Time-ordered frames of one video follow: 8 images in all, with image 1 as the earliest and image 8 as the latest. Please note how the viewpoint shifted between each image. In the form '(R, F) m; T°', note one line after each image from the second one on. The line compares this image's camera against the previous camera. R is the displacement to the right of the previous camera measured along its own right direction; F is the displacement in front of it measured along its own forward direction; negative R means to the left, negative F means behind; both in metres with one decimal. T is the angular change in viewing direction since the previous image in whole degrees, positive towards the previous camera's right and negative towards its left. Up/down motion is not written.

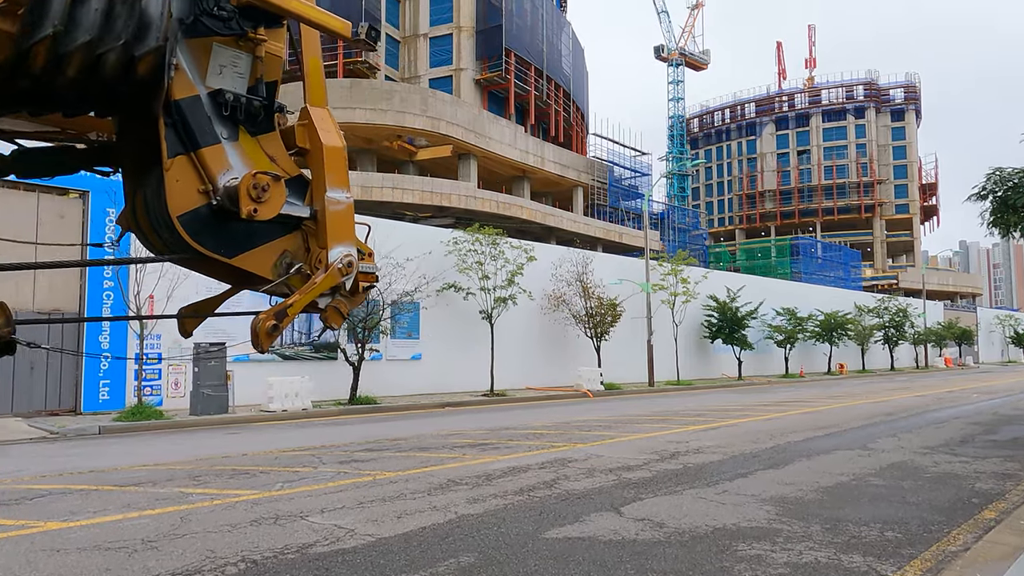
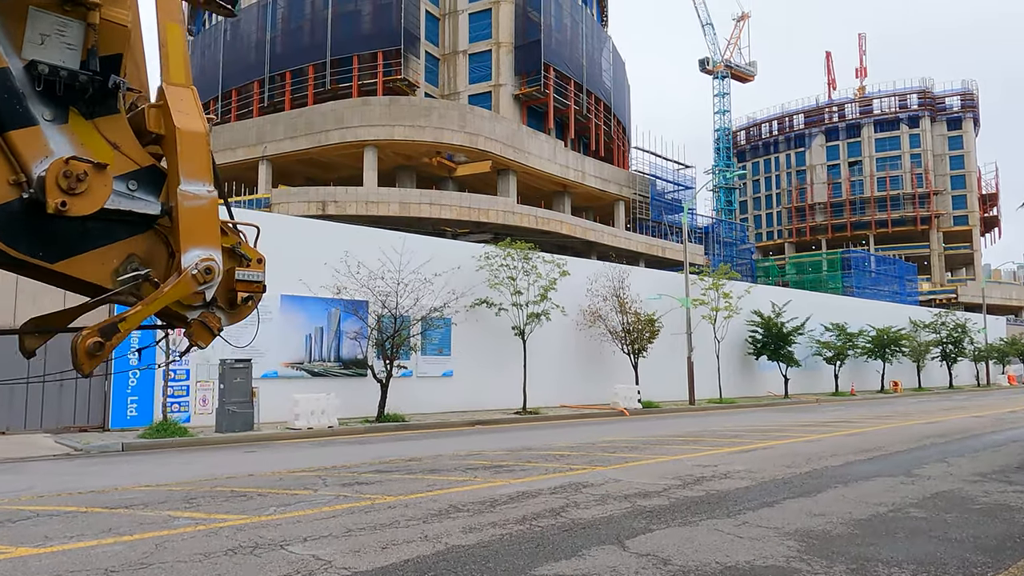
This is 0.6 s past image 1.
(+0.5, +0.5) m; -4°
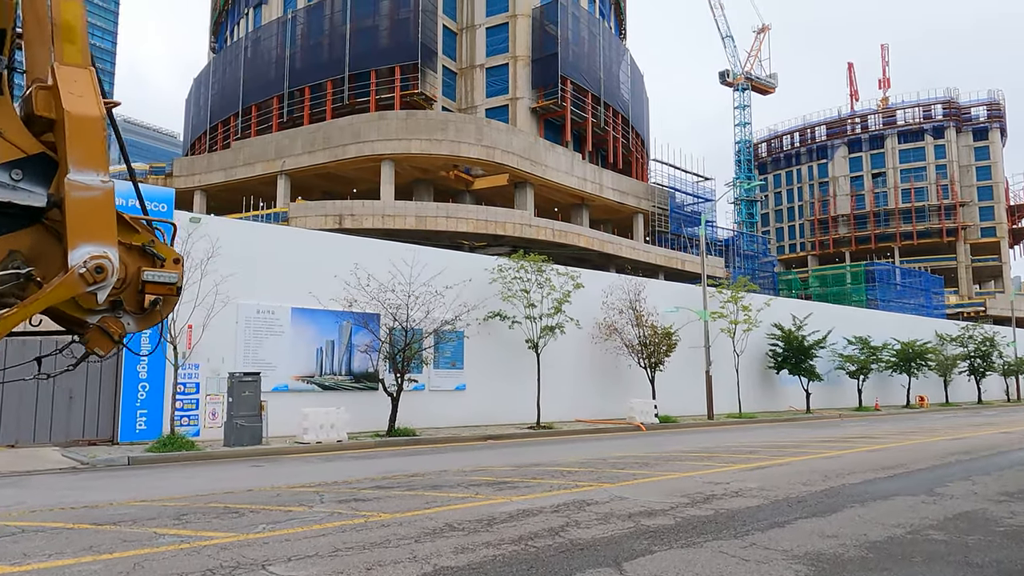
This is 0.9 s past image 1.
(+0.2, +0.3) m; -2°
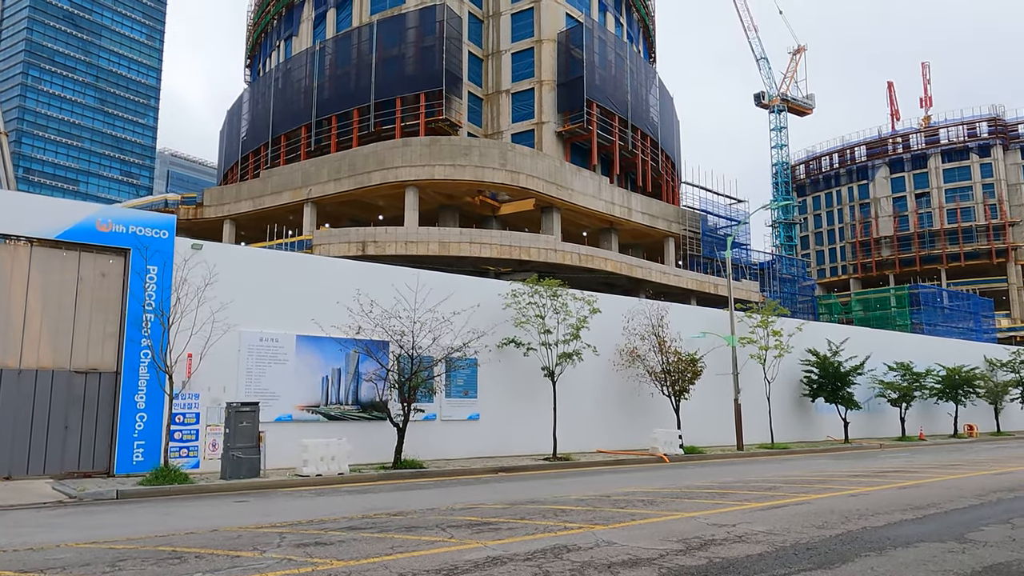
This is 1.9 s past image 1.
(+0.7, +0.8) m; -3°
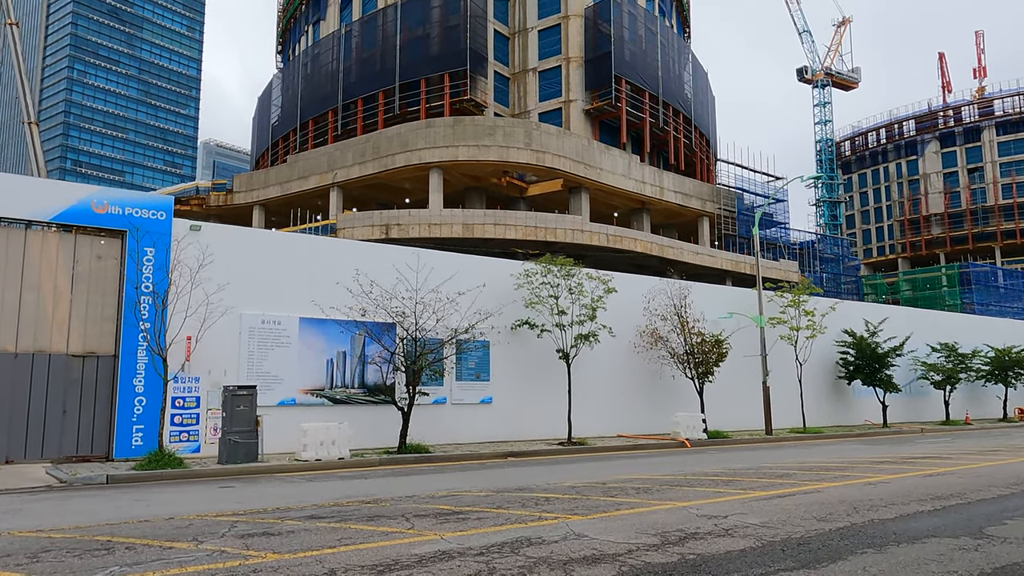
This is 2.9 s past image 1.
(+0.9, +0.8) m; -3°
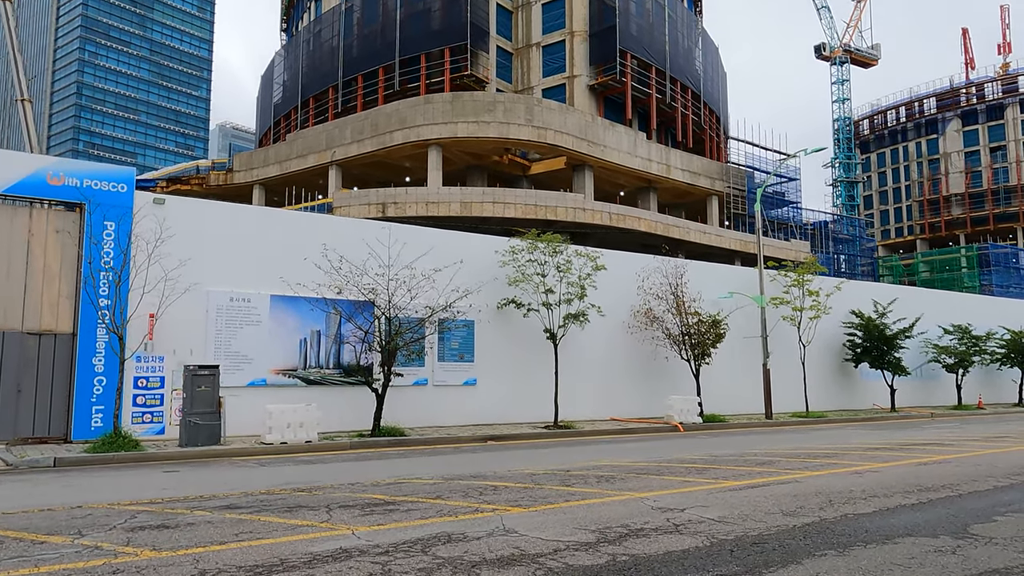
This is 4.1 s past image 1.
(+0.9, +0.9) m; -1°
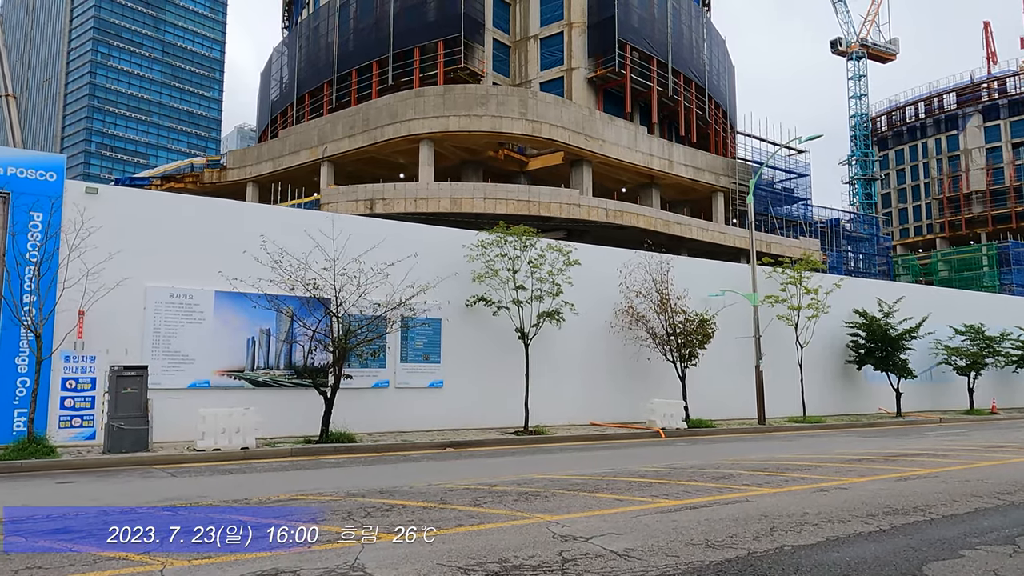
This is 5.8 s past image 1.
(+1.3, +1.3) m; -1°
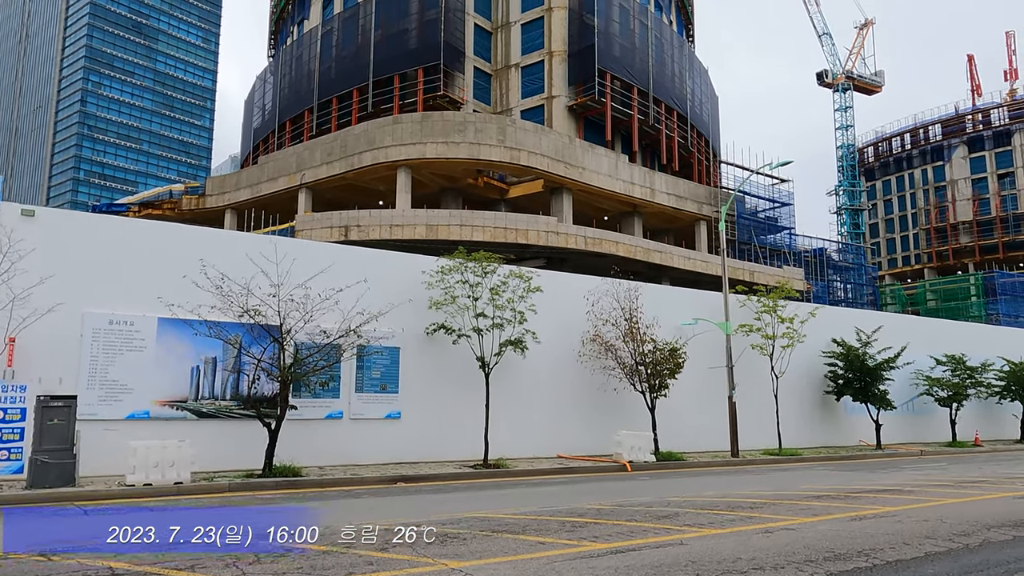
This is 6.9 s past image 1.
(+0.9, +0.6) m; 0°
